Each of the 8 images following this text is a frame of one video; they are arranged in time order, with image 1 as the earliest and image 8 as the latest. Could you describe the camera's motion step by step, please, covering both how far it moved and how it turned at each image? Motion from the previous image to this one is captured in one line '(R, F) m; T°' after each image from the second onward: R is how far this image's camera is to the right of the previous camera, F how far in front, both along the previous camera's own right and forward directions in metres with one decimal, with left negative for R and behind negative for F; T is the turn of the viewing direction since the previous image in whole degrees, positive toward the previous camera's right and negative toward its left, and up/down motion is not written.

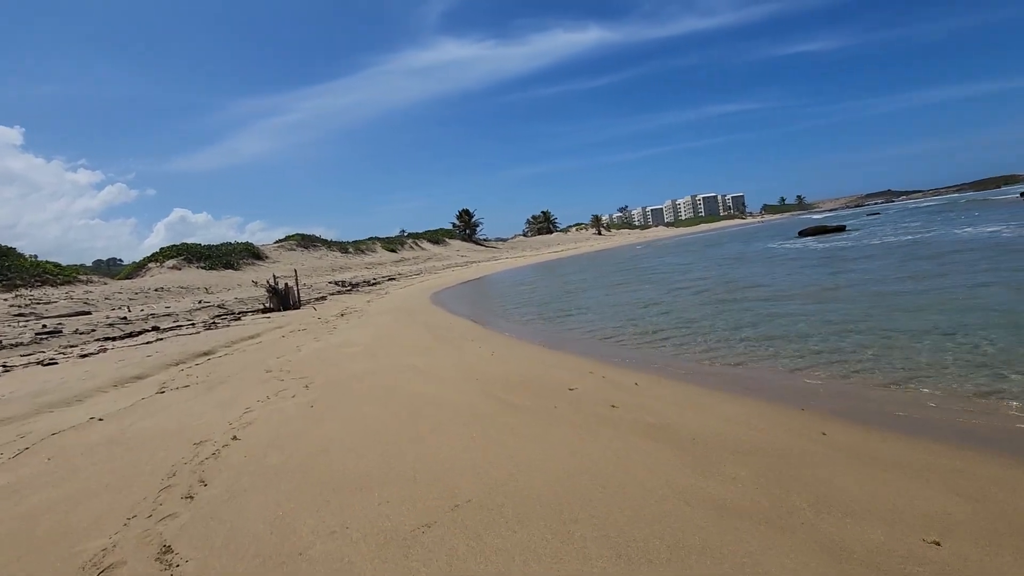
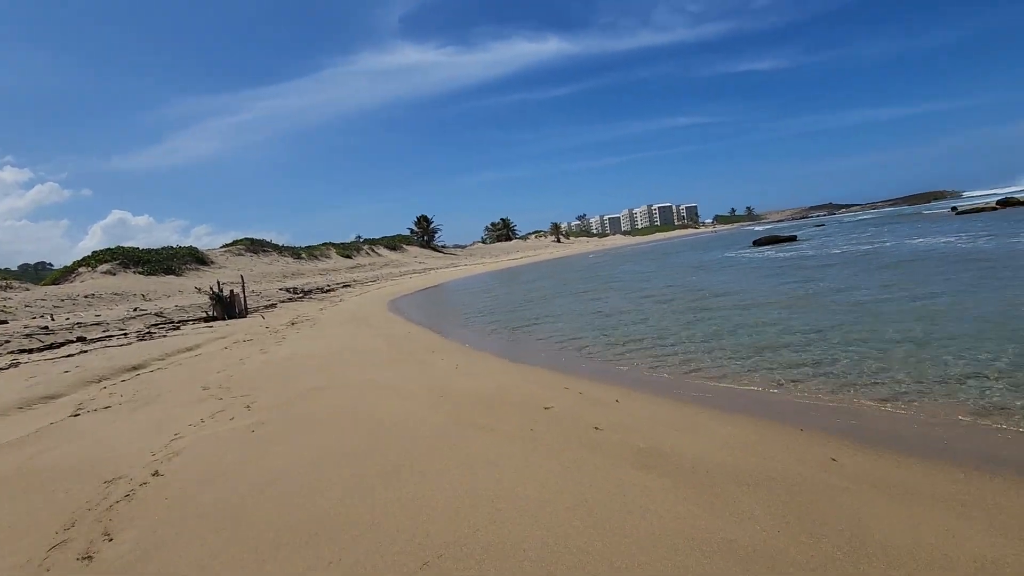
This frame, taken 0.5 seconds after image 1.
(-0.1, +0.6) m; +5°
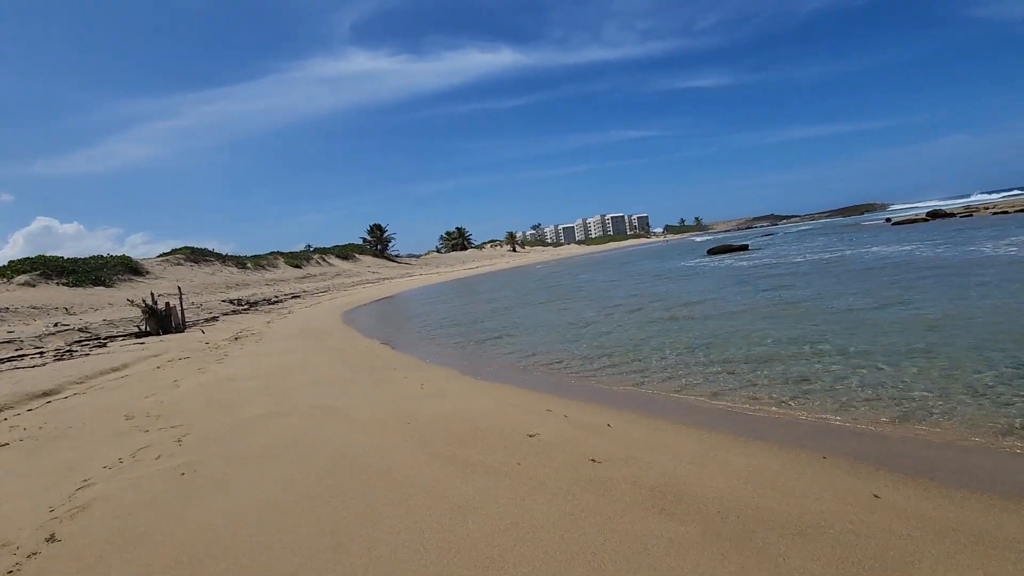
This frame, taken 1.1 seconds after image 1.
(-0.2, +0.7) m; +5°
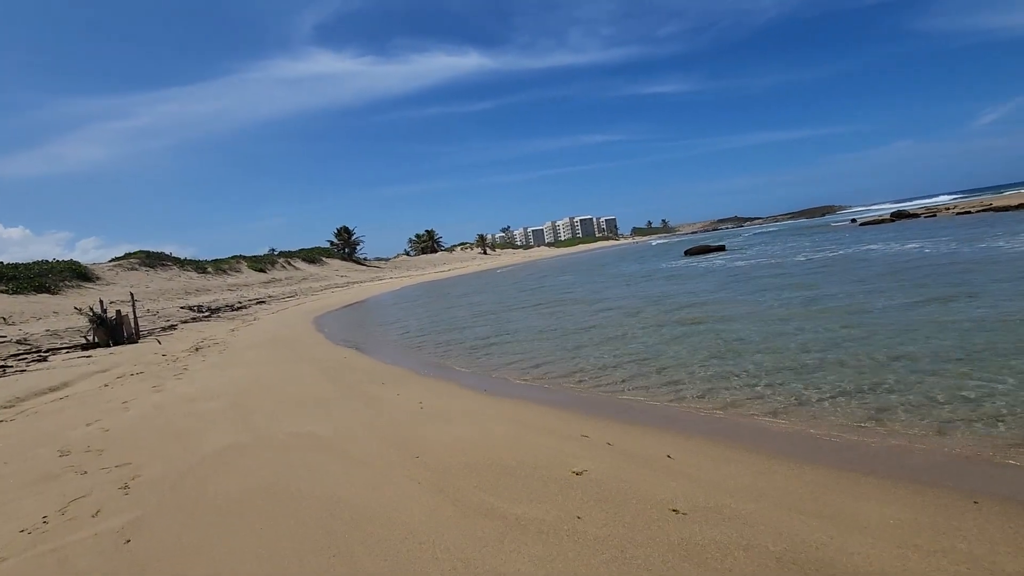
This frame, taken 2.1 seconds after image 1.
(-0.6, +1.0) m; +3°
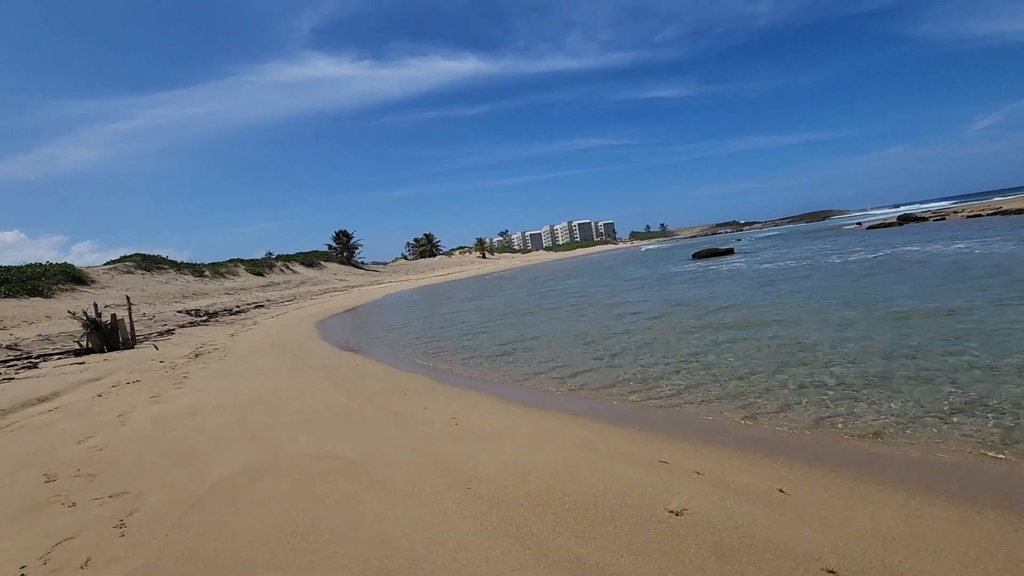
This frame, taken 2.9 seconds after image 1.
(-0.6, +0.8) m; 0°
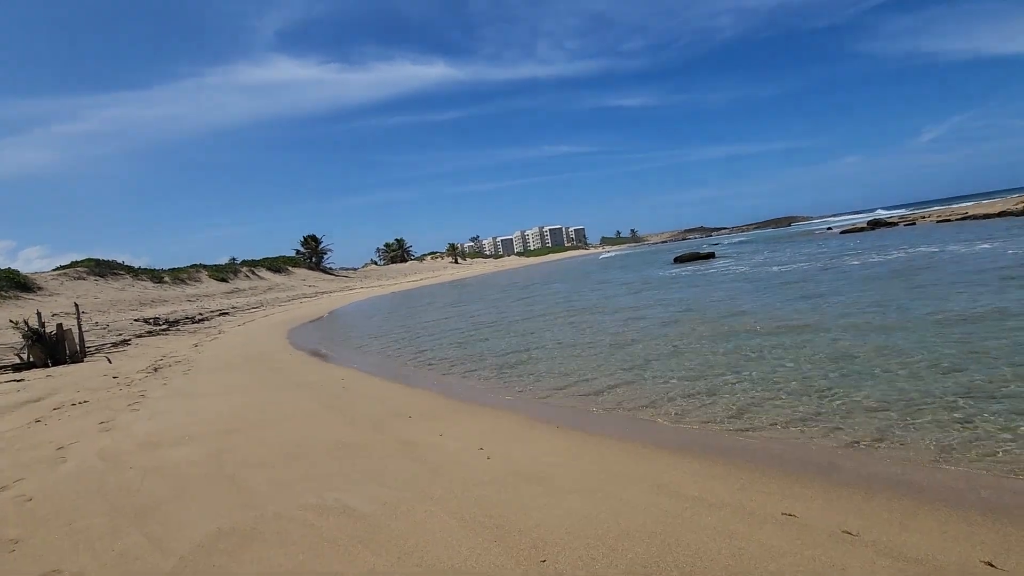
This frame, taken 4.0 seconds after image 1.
(-0.7, +1.1) m; +3°
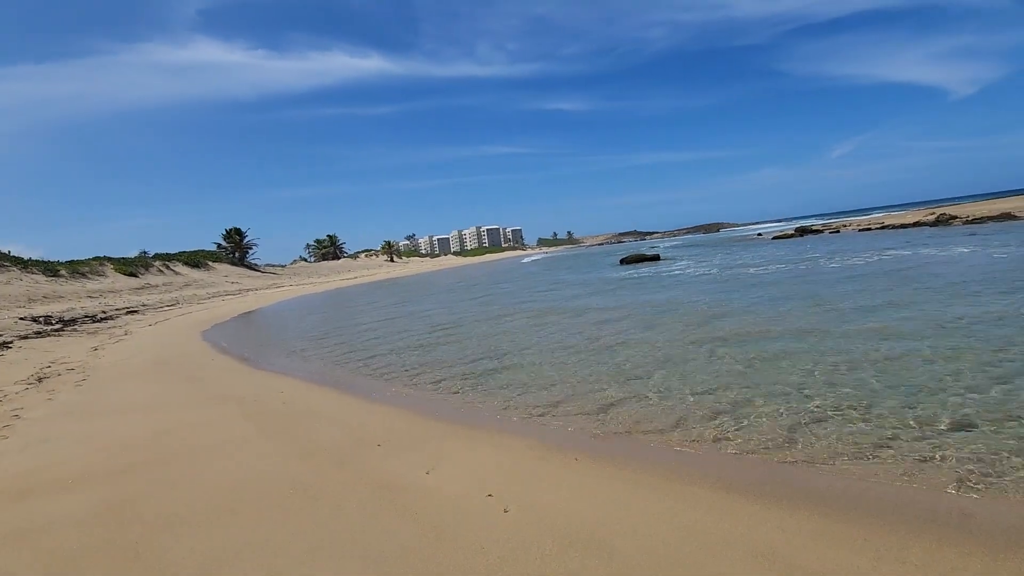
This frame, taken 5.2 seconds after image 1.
(-0.7, +1.3) m; +7°
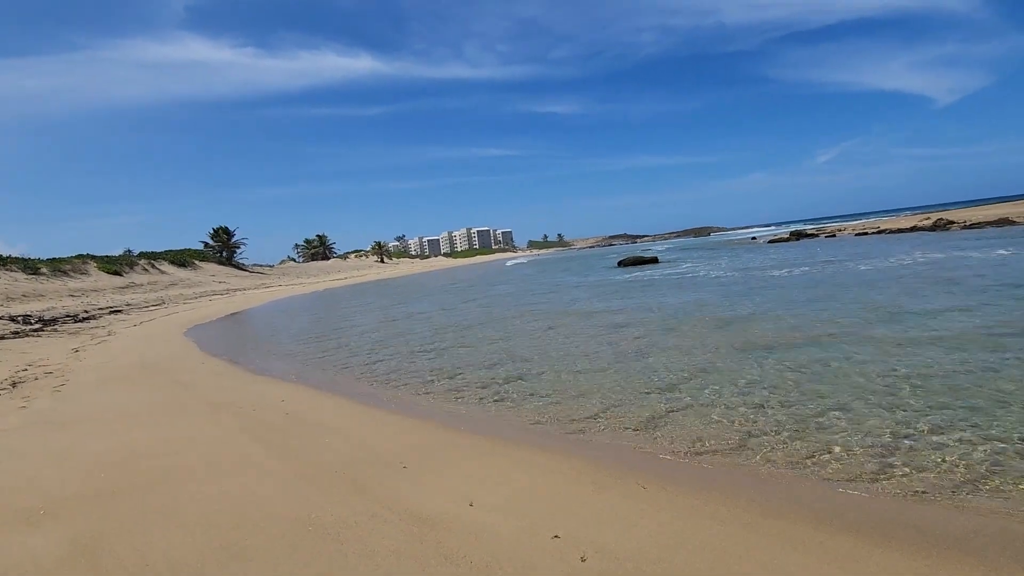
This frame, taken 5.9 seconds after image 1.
(-0.5, +0.7) m; +1°
